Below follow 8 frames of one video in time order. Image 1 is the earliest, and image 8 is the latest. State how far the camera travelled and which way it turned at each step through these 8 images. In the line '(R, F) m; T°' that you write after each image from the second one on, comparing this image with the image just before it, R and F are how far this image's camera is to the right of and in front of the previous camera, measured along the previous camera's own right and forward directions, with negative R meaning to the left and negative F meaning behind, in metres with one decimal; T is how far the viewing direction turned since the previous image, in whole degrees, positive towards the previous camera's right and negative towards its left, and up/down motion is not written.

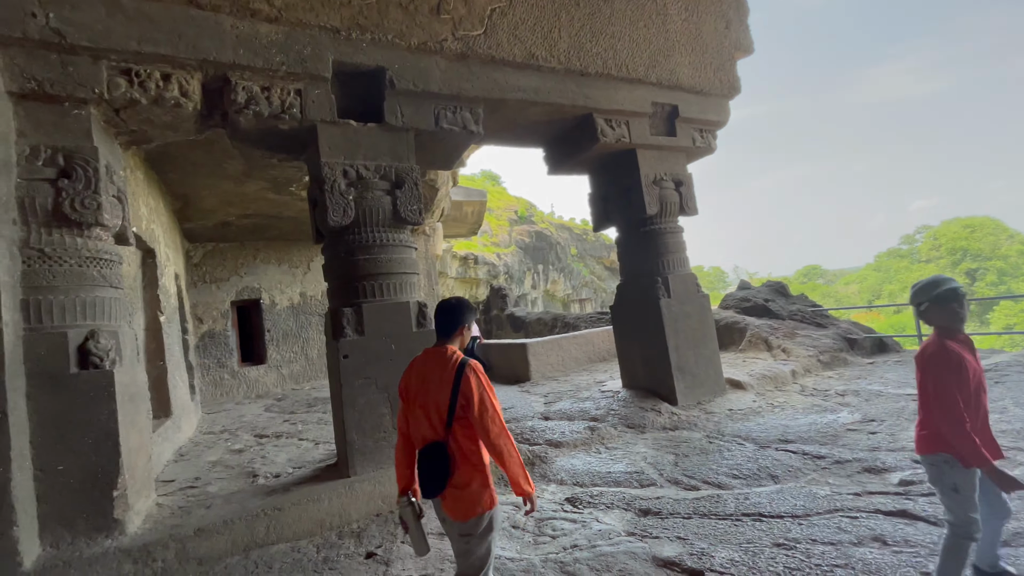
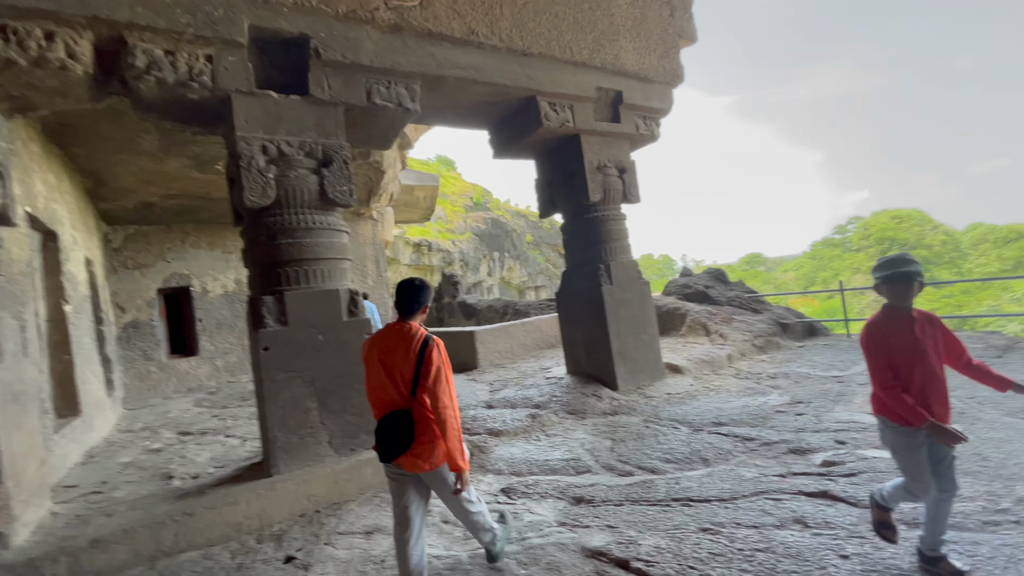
(+0.1, +0.1) m; +5°
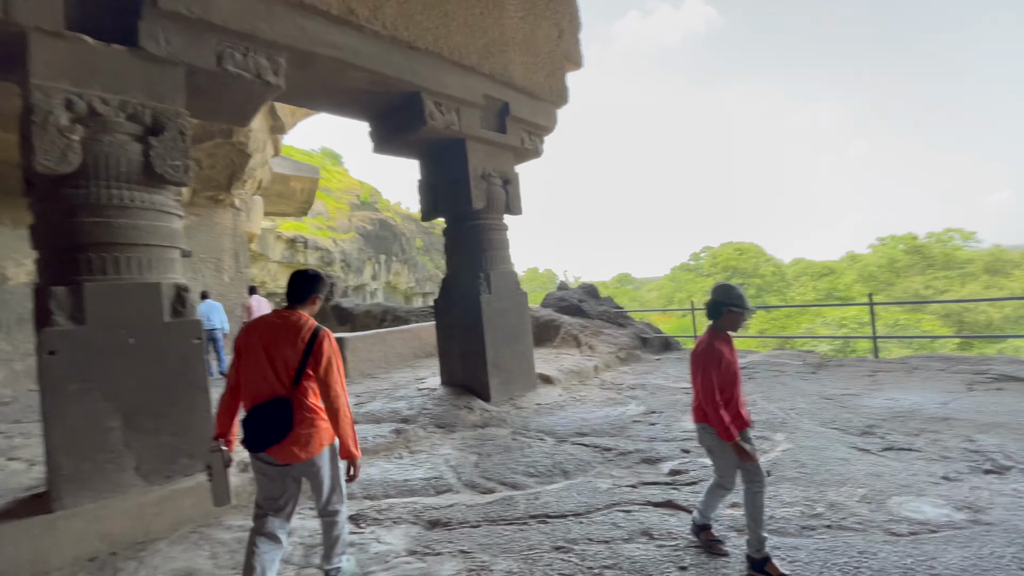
(+0.1, +0.1) m; +14°
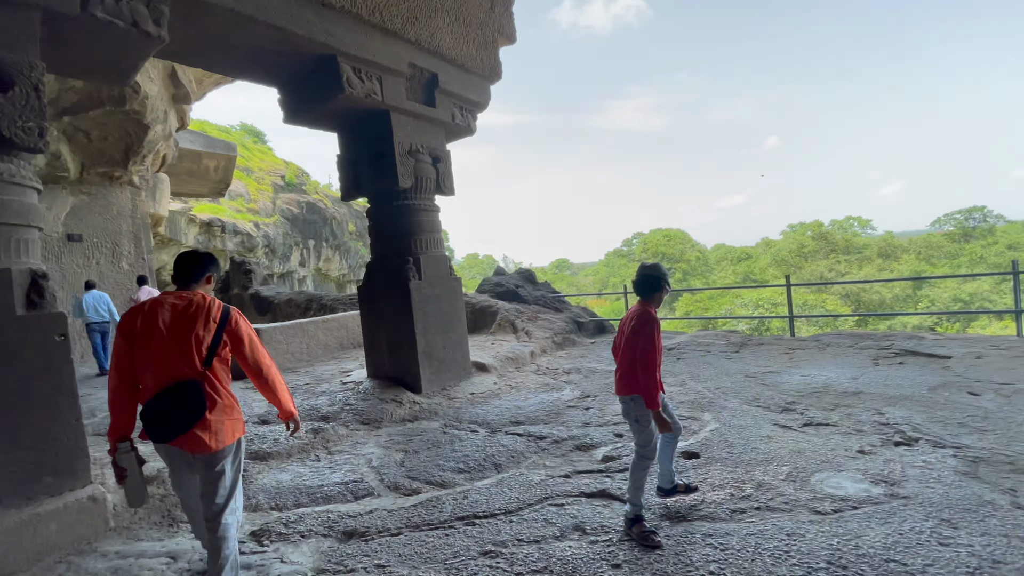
(+0.1, +0.2) m; +7°
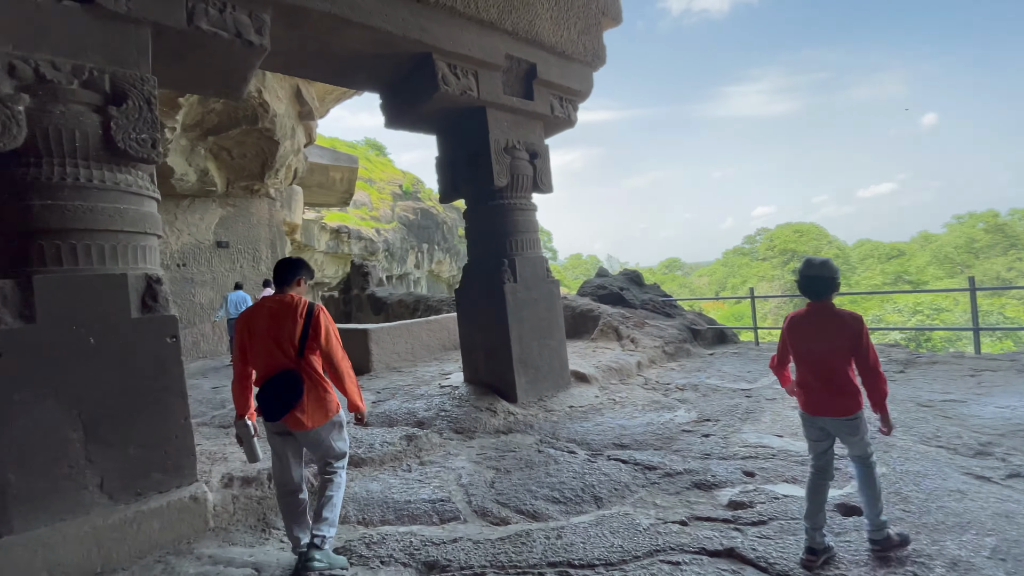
(0.0, +0.3) m; -13°
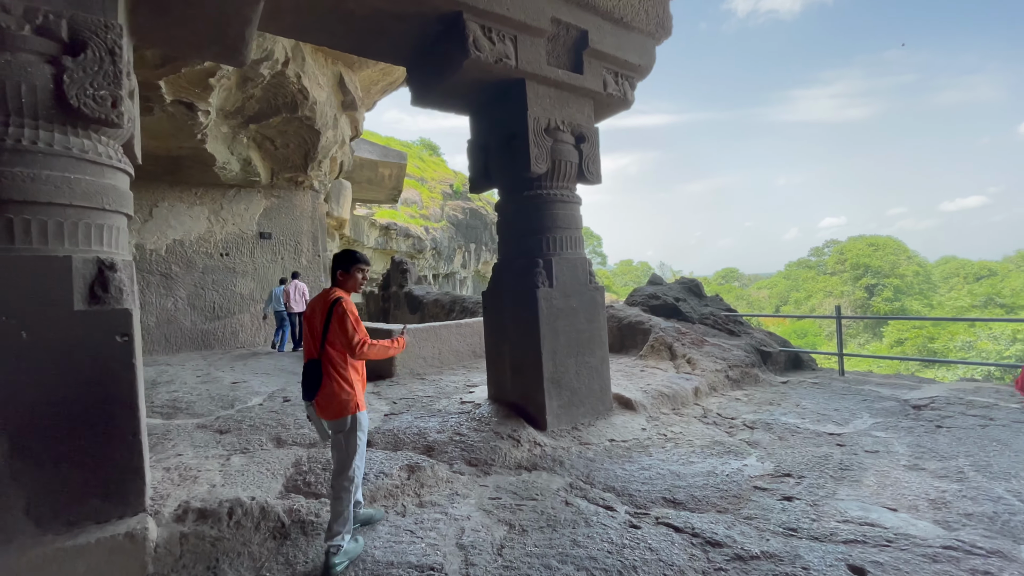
(+0.1, +0.5) m; -6°
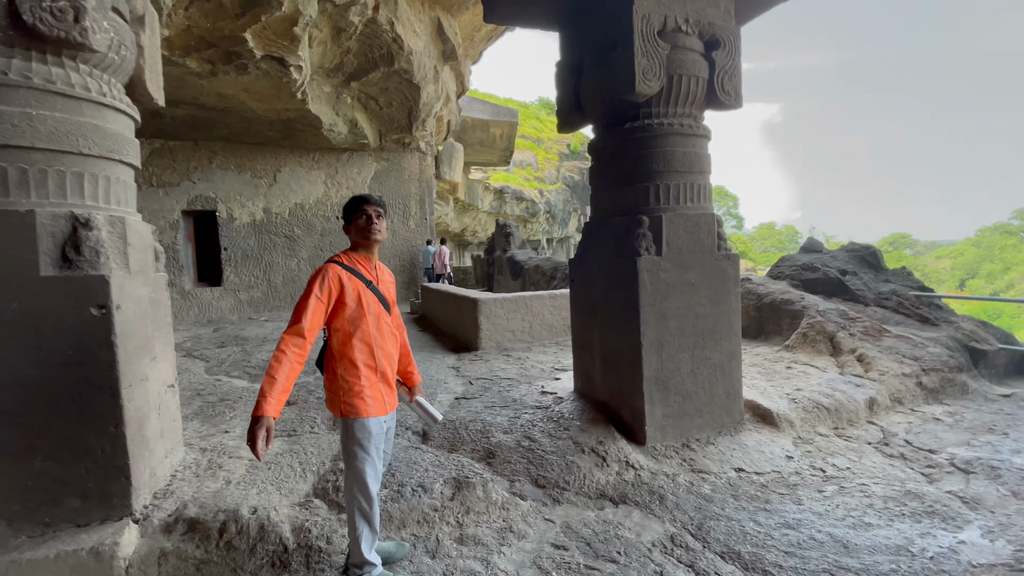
(+0.1, +0.7) m; -14°
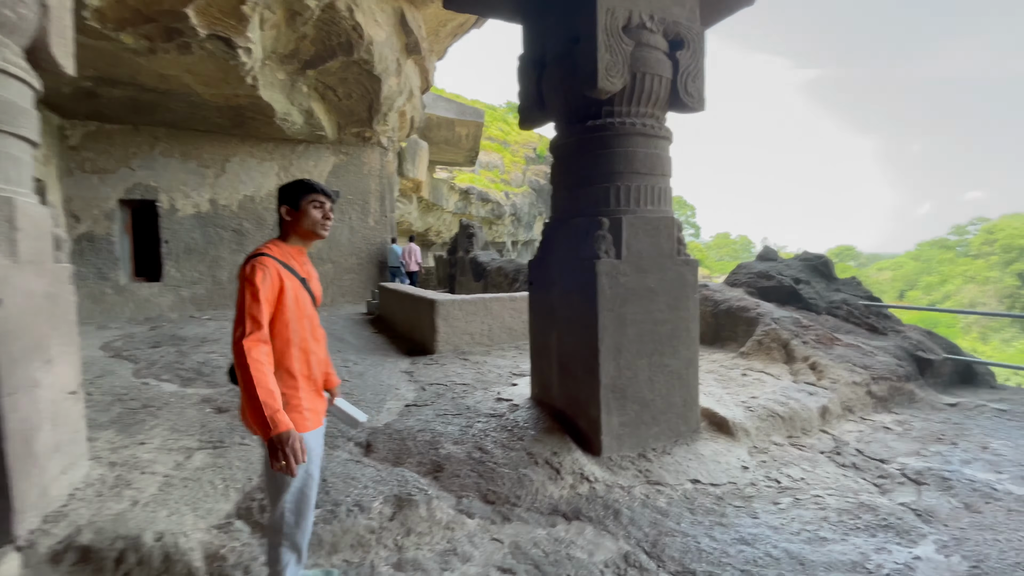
(0.0, +0.1) m; +4°
